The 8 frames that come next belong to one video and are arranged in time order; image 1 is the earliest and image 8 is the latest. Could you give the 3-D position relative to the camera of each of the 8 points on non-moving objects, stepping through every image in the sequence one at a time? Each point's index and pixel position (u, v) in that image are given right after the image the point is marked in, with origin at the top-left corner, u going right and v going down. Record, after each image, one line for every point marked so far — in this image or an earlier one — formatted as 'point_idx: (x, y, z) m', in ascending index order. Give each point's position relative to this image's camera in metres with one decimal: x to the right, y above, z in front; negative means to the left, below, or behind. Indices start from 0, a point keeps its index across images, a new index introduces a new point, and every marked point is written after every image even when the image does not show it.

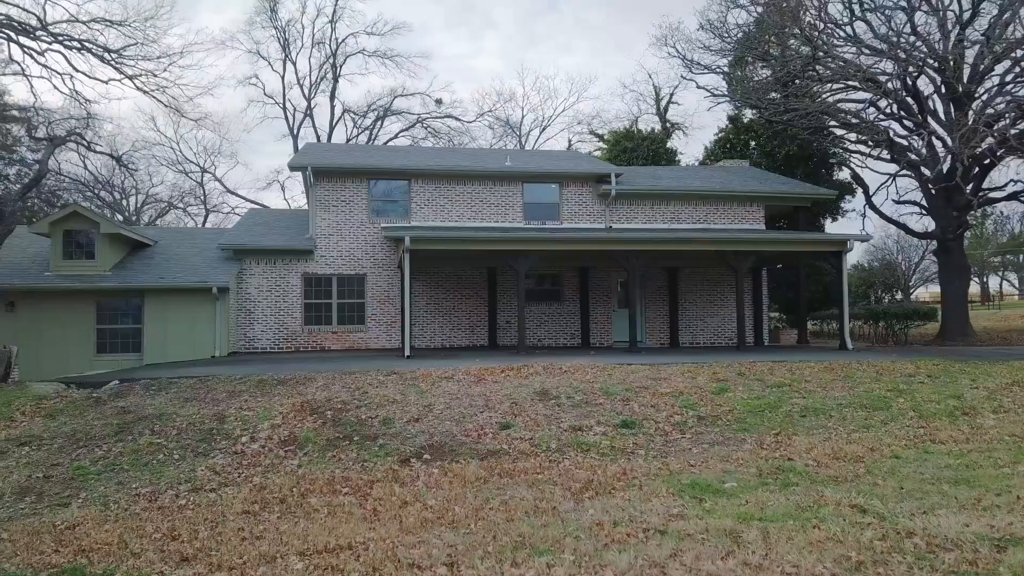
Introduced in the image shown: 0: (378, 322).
0: (-3.0, -0.8, +17.3) m
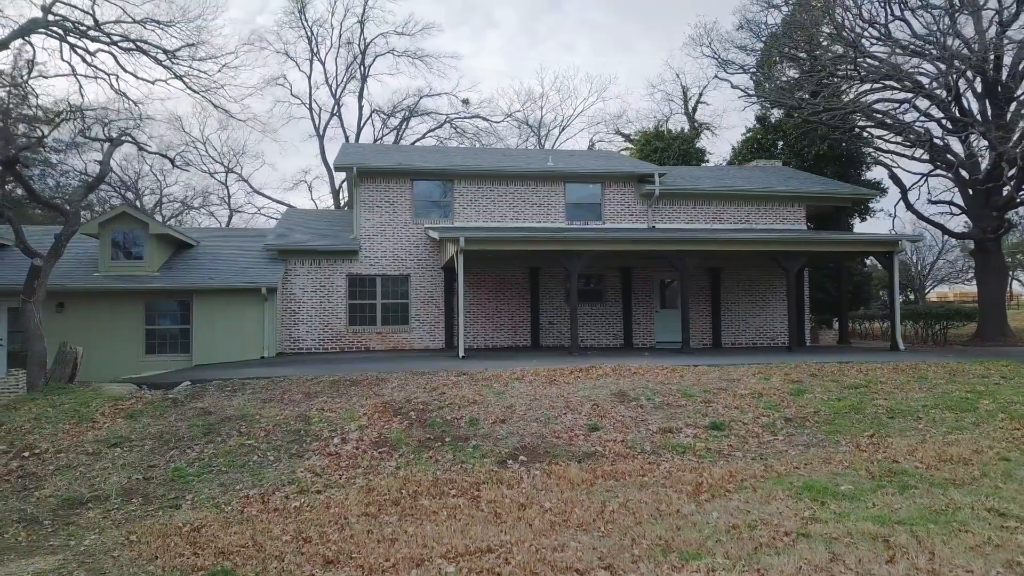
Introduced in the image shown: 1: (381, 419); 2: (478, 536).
0: (-2.0, -0.8, +17.2) m
1: (-1.4, -1.5, +8.4) m
2: (-0.2, -1.7, +5.4) m
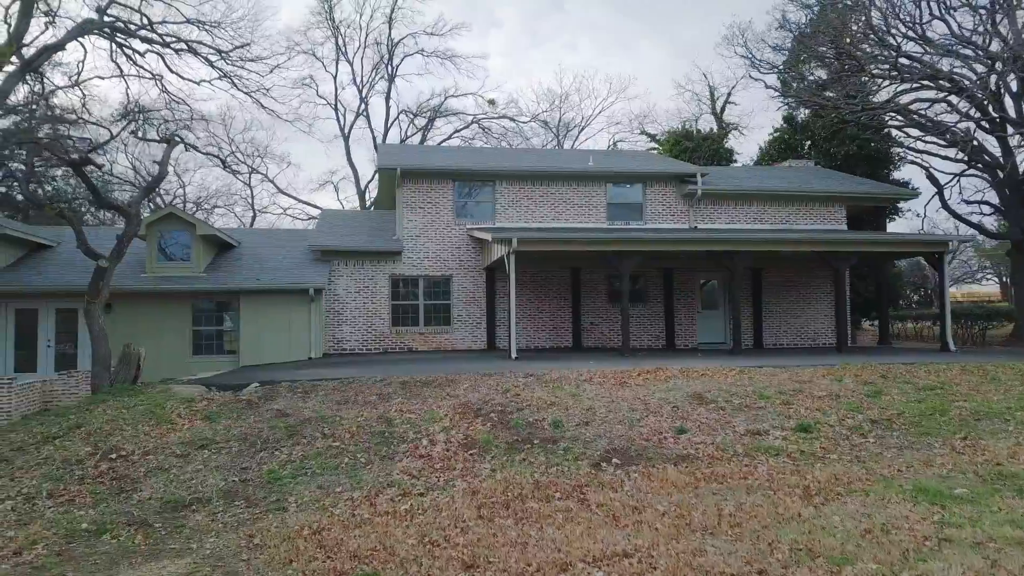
0: (-1.1, -0.8, +17.2) m
1: (-0.5, -1.5, +8.4) m
2: (+0.7, -1.8, +5.3) m
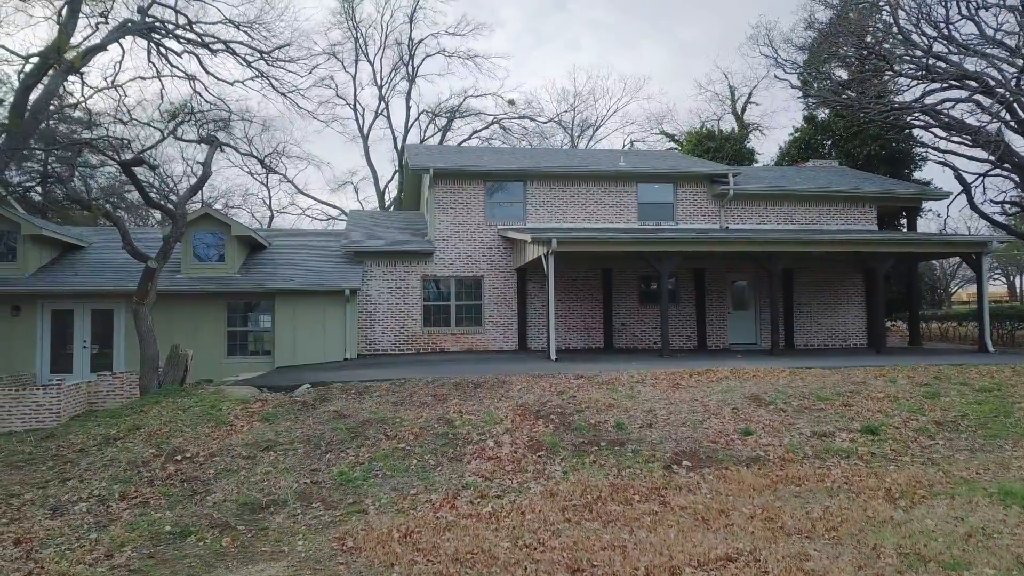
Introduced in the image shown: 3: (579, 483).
0: (-0.4, -0.8, +17.2) m
1: (+0.2, -1.5, +8.4) m
2: (+1.3, -1.8, +5.3) m
3: (+0.6, -1.7, +6.8) m
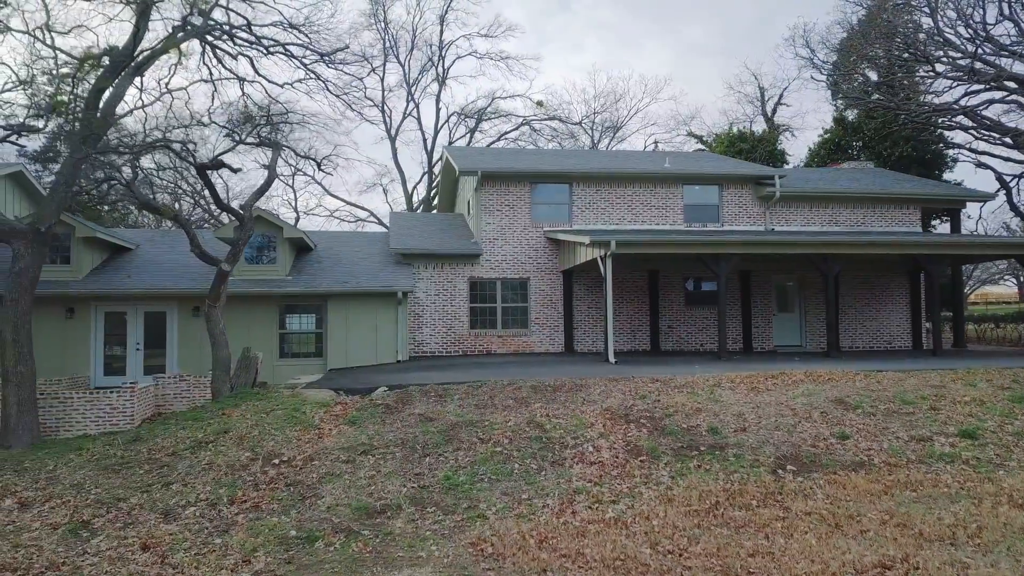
0: (+0.7, -0.8, +17.1) m
1: (+1.2, -1.5, +8.3) m
2: (+2.3, -1.8, +5.3) m
3: (+1.6, -1.8, +6.8) m
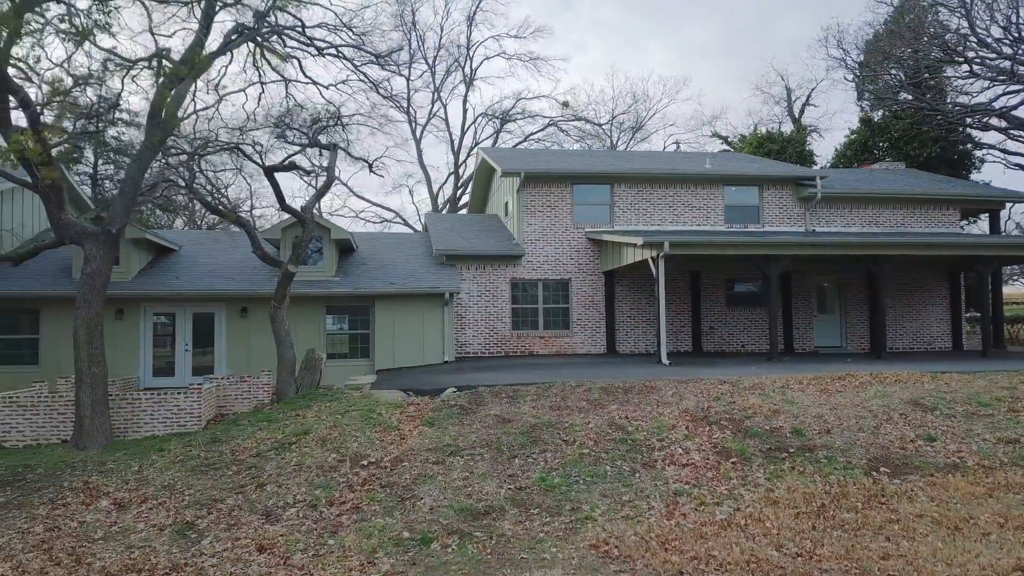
0: (+1.6, -0.9, +17.1) m
1: (+2.1, -1.5, +8.3) m
2: (+3.2, -1.8, +5.2) m
3: (+2.5, -1.8, +6.8) m
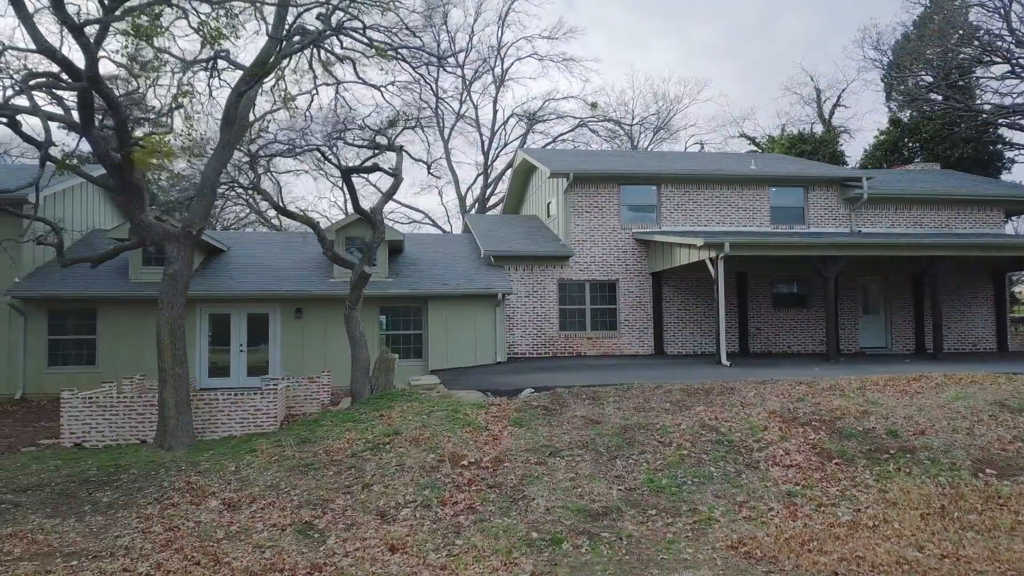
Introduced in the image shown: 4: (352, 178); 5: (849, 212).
0: (+2.7, -0.9, +17.2) m
1: (+3.1, -1.6, +8.3) m
2: (+4.2, -1.8, +5.3) m
3: (+3.5, -1.8, +6.8) m
4: (-2.3, +1.6, +10.7) m
5: (+8.0, +1.8, +18.1) m
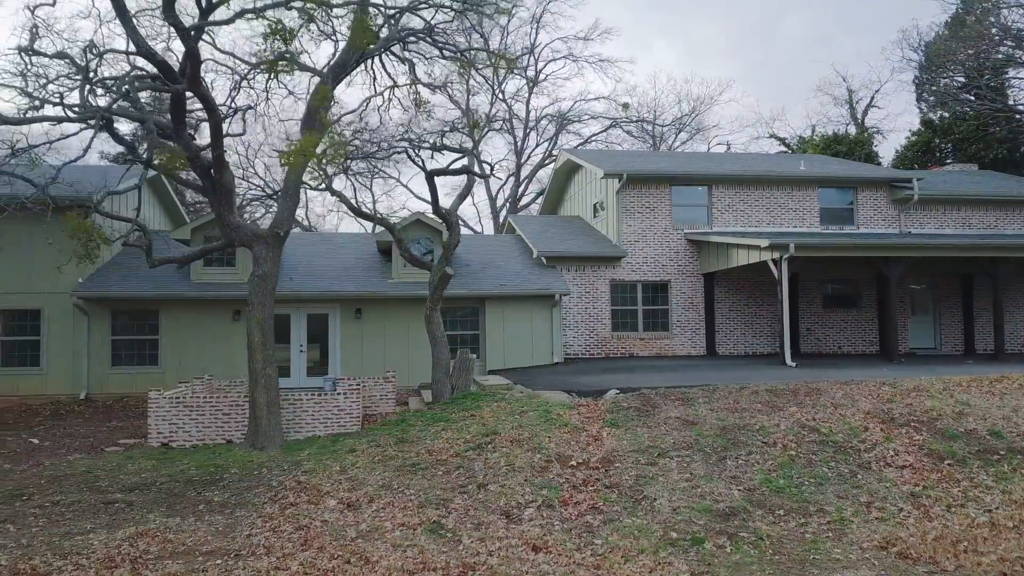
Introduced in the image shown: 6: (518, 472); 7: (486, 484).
0: (+3.8, -0.9, +17.2) m
1: (+4.2, -1.6, +8.4) m
2: (+5.3, -1.8, +5.3) m
3: (+4.6, -1.8, +6.8) m
4: (-1.1, +1.5, +10.8) m
5: (+9.1, +1.8, +18.1) m
6: (+0.1, -1.9, +7.7) m
7: (-0.3, -1.9, +7.5) m
